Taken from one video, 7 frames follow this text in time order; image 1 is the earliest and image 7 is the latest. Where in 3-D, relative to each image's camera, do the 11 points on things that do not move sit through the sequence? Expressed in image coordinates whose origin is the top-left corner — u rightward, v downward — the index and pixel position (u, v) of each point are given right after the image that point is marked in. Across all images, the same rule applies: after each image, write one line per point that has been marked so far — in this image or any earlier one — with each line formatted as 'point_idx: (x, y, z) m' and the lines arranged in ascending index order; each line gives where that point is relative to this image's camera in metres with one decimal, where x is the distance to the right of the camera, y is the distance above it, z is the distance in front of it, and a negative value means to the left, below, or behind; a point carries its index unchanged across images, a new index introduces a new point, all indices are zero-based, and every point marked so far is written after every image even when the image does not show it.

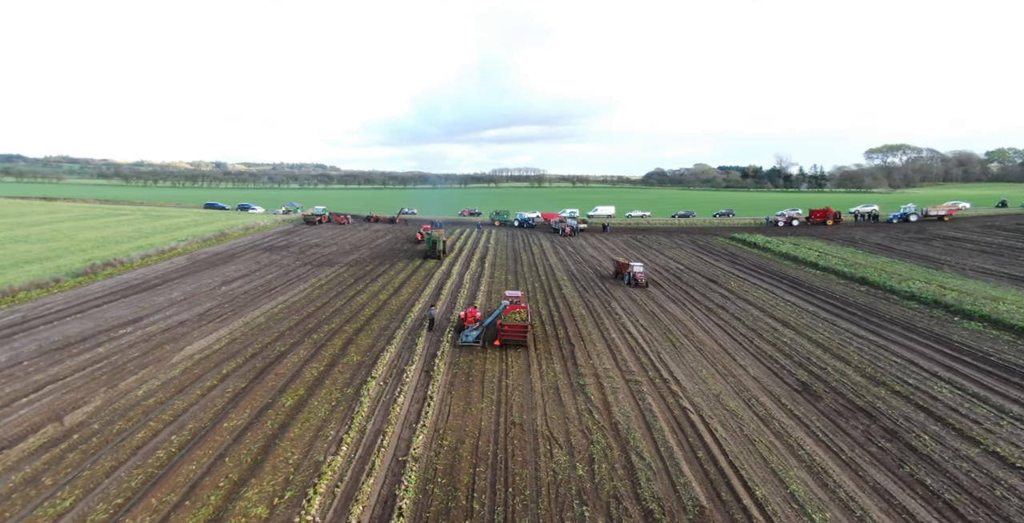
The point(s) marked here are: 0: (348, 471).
0: (-2.2, -2.8, +5.9) m
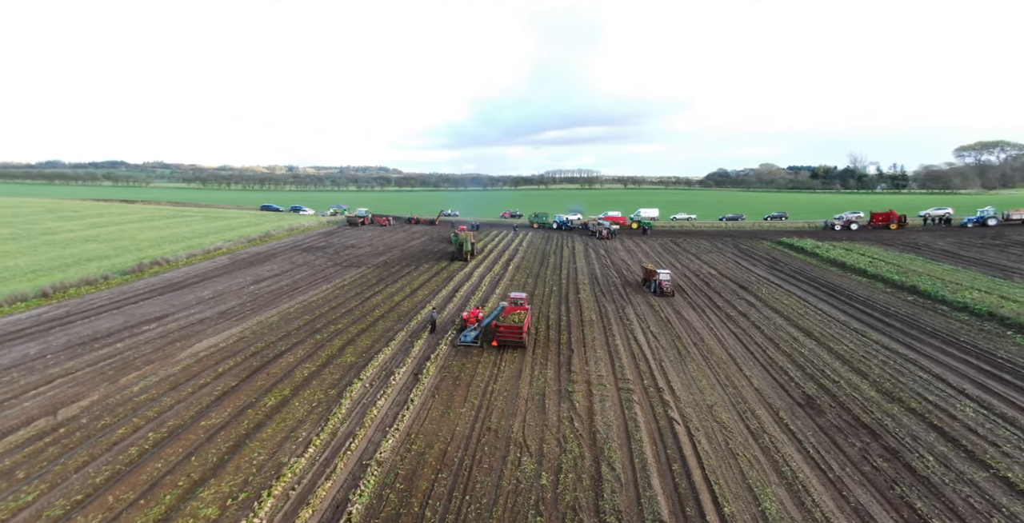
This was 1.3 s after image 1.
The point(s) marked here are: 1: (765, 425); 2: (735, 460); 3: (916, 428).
0: (-2.8, -2.9, +5.8) m
1: (+5.0, -3.2, +8.7) m
2: (+3.5, -3.1, +7.0) m
3: (+8.2, -3.4, +9.0) m
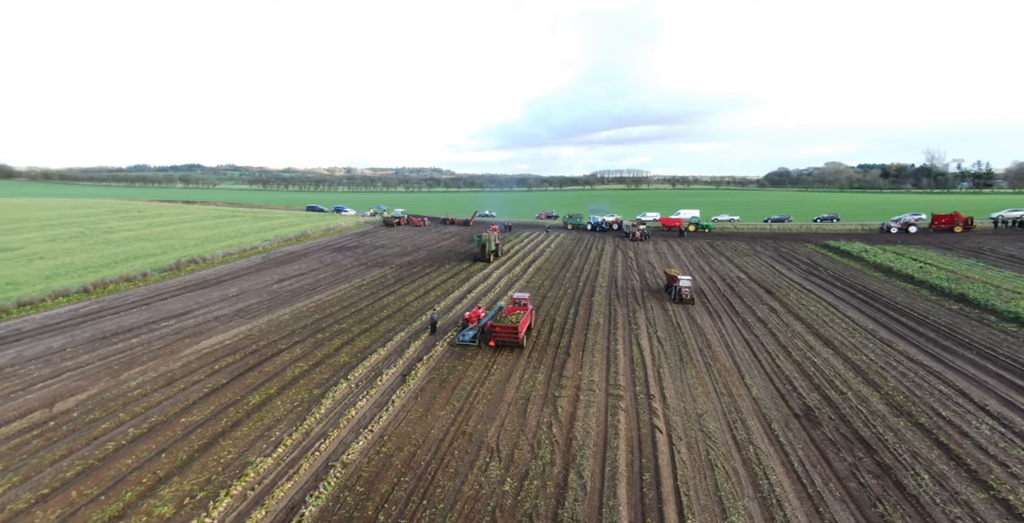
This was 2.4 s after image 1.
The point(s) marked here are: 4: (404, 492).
0: (-3.3, -2.9, +5.8) m
1: (+4.6, -3.3, +8.3) m
2: (+3.0, -3.2, +6.7) m
3: (+7.8, -3.5, +8.5) m
4: (-1.4, -3.0, +5.6) m
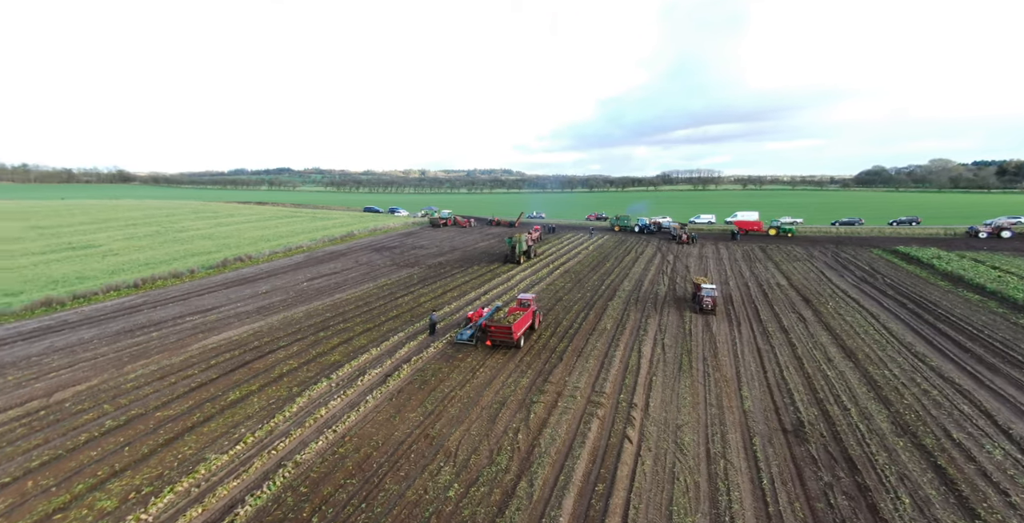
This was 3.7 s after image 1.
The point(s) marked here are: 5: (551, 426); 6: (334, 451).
0: (-4.0, -2.9, +5.9) m
1: (+4.0, -3.4, +8.0) m
2: (+2.3, -3.3, +6.4) m
3: (+7.2, -3.7, +8.0) m
4: (-2.1, -3.0, +5.6) m
5: (+0.7, -3.1, +8.3) m
6: (-2.7, -2.9, +6.7) m
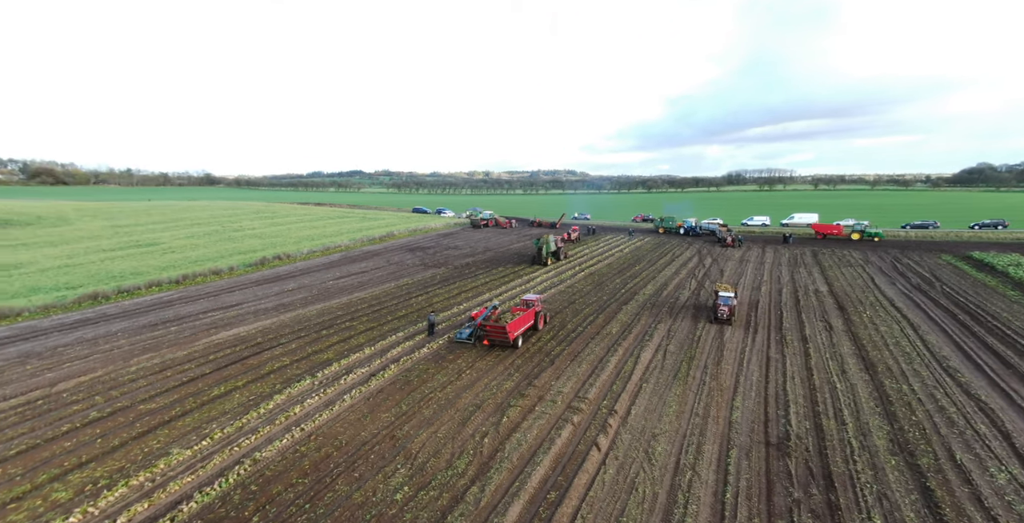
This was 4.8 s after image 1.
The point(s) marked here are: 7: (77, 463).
0: (-4.7, -2.9, +6.1) m
1: (+3.4, -3.5, +7.8) m
2: (+1.6, -3.4, +6.3) m
3: (+6.6, -3.8, +7.6) m
4: (-2.8, -3.0, +5.7) m
5: (+0.2, -3.2, +8.3) m
6: (-3.4, -2.9, +6.8) m
7: (-6.0, -2.8, +6.1) m
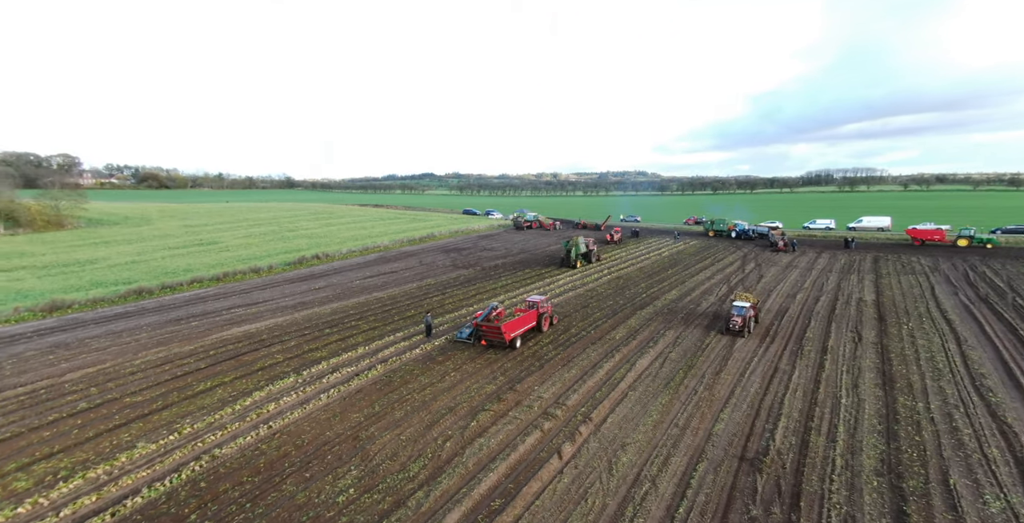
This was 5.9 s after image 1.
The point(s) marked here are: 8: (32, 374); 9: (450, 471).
0: (-5.4, -2.9, +6.4) m
1: (+2.7, -3.7, +7.6) m
2: (+0.9, -3.5, +6.2) m
3: (+5.9, -4.0, +7.3) m
4: (-3.6, -3.1, +5.8) m
5: (-0.5, -3.3, +8.3) m
6: (-4.1, -3.0, +7.0) m
7: (-6.8, -2.8, +6.4) m
8: (-14.6, -3.5, +13.4) m
9: (-1.0, -3.3, +6.8) m
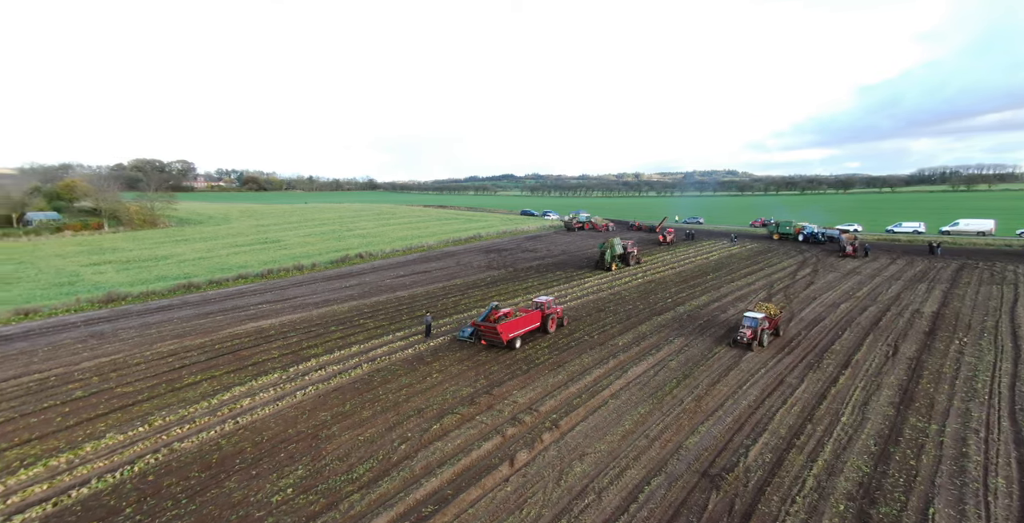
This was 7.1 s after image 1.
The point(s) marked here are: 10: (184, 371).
0: (-6.4, -2.9, +6.9) m
1: (+1.8, -3.9, +7.5) m
2: (-0.1, -3.6, +6.3) m
3: (+5.0, -4.3, +7.0) m
4: (-4.6, -3.1, +6.2) m
5: (-1.3, -3.4, +8.4) m
6: (-5.0, -3.0, +7.4) m
7: (-7.7, -2.8, +7.0) m
8: (-15.1, -3.3, +14.4) m
9: (-1.9, -3.4, +7.0) m
10: (-8.4, -2.8, +11.2) m
